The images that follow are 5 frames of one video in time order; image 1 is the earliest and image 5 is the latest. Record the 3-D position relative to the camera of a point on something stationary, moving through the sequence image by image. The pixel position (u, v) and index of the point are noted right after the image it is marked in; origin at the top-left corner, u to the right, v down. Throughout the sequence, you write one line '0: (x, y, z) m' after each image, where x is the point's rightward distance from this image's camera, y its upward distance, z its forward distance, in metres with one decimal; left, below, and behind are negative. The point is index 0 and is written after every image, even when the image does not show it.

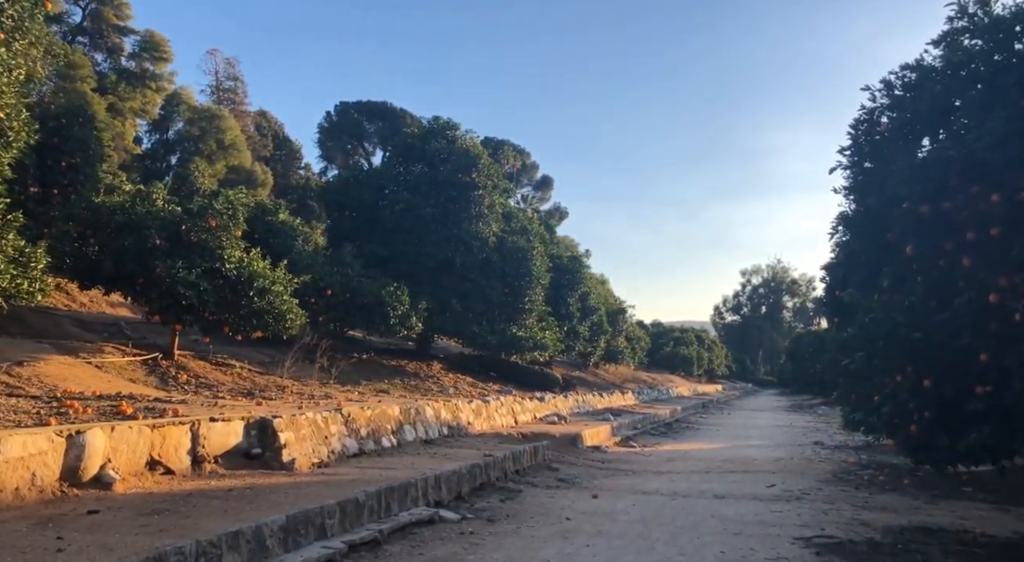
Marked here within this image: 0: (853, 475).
0: (+5.2, -2.9, +11.9) m
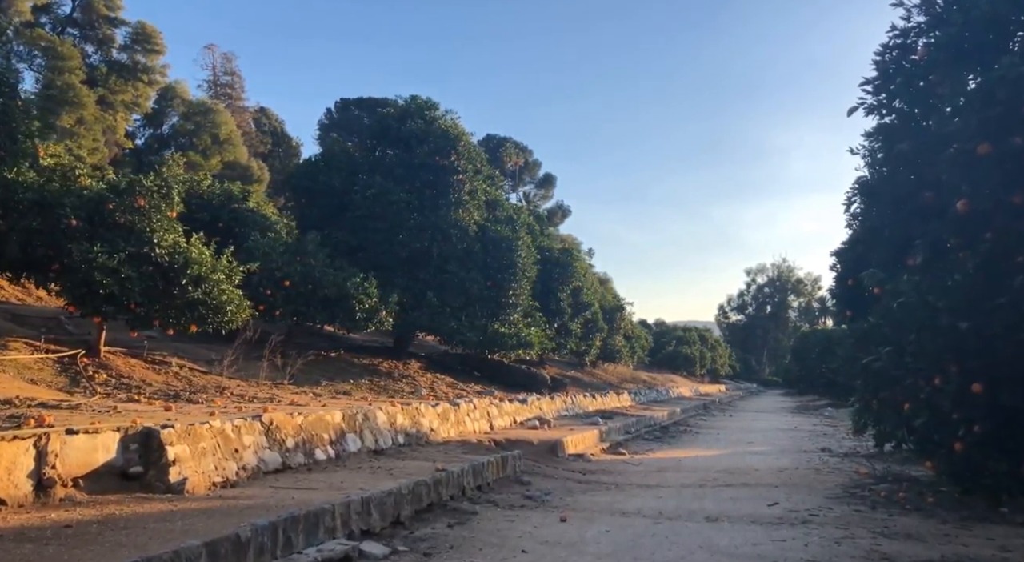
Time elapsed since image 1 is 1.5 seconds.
0: (+4.7, -2.8, +10.4) m
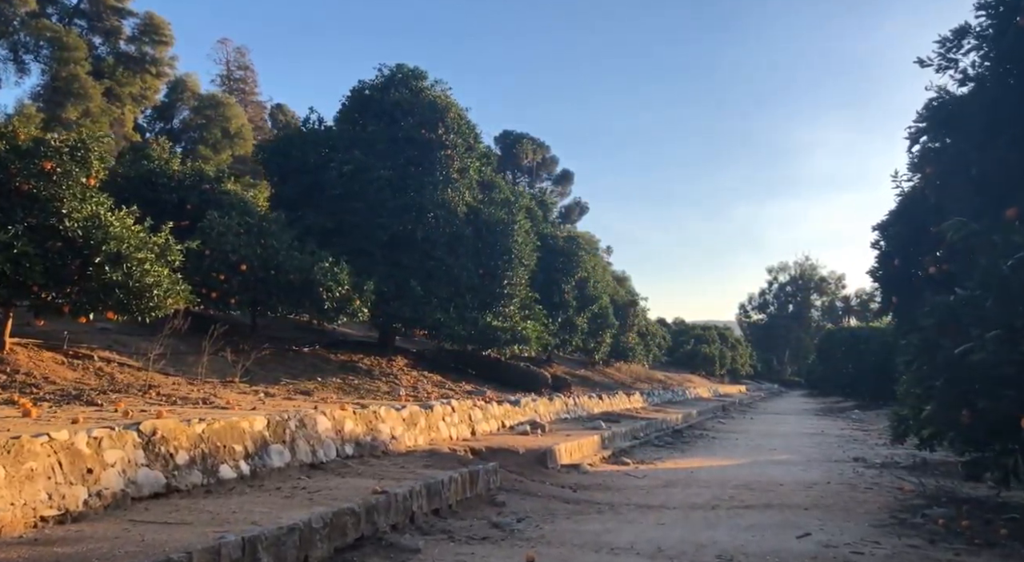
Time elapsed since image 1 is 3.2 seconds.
0: (+4.4, -2.5, +8.6) m
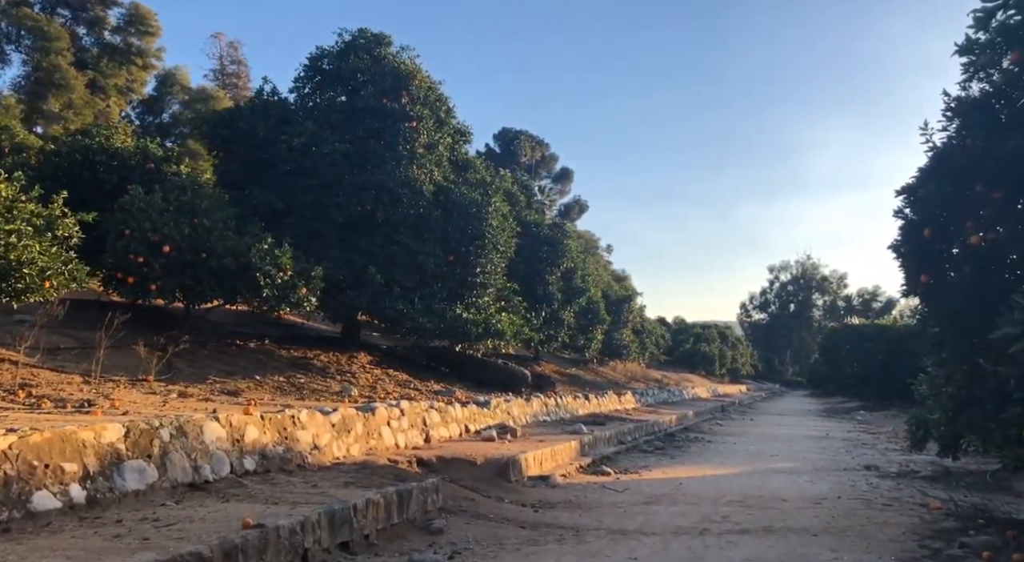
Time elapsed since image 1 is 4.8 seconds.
0: (+3.9, -2.3, +6.9) m
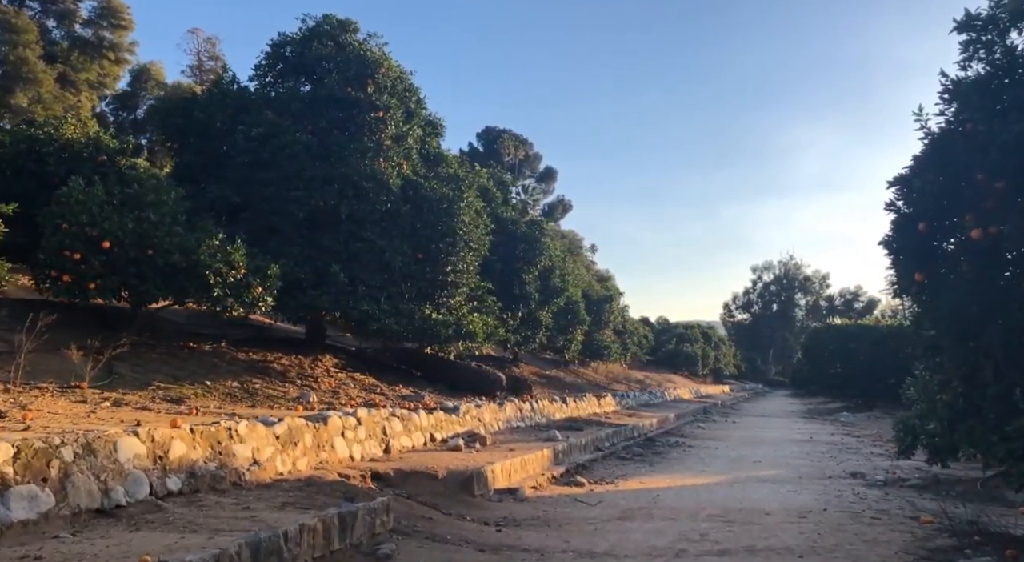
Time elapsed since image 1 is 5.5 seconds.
0: (+3.6, -2.3, +6.4) m
